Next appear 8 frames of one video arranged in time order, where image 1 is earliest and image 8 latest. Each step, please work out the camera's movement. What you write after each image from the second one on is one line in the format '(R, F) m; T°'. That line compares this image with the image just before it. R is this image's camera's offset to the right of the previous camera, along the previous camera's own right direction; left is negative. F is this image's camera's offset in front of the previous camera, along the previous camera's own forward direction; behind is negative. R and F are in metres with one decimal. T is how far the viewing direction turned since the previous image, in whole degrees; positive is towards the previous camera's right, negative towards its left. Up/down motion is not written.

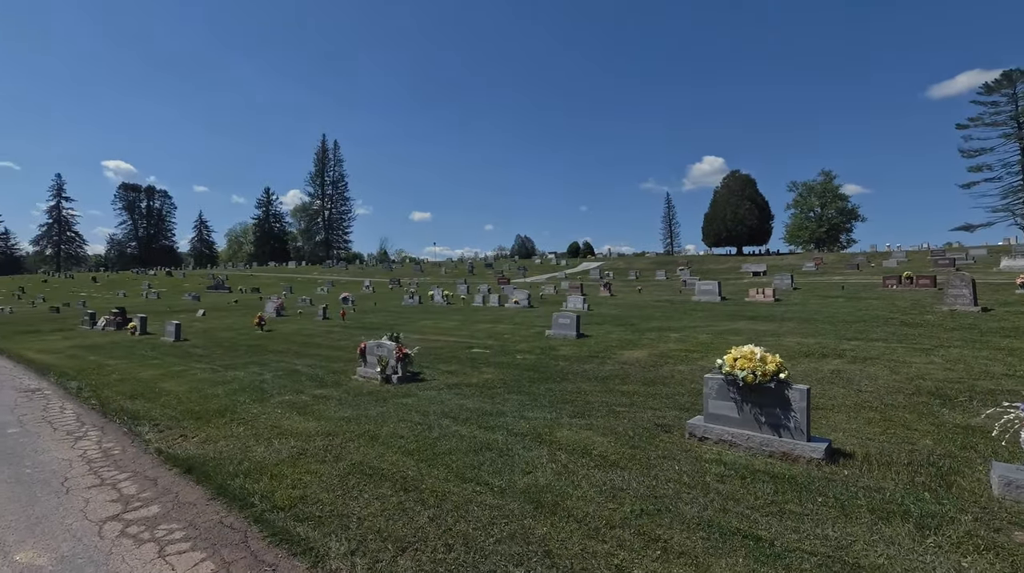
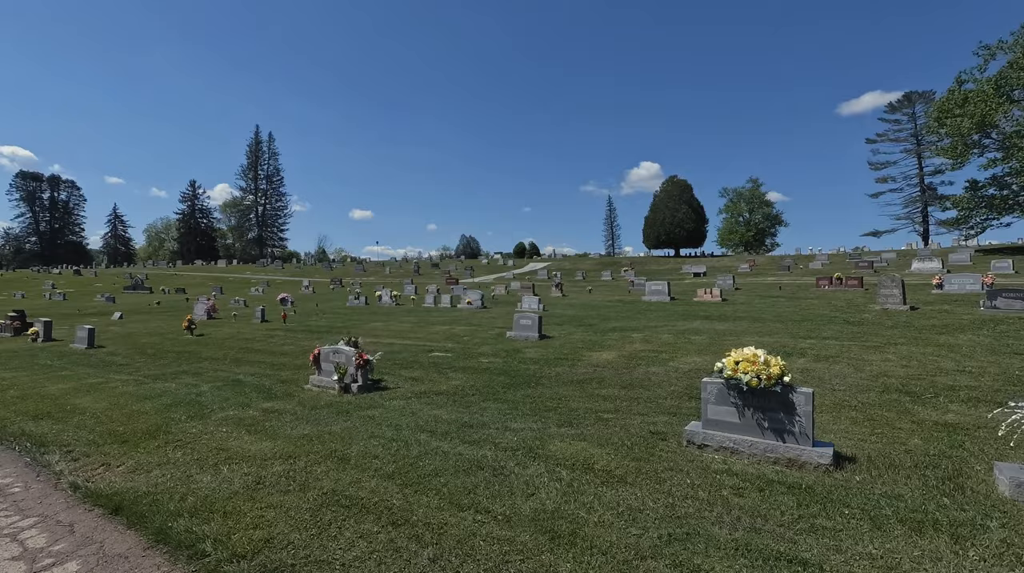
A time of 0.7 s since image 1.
(-0.6, +0.7) m; +7°
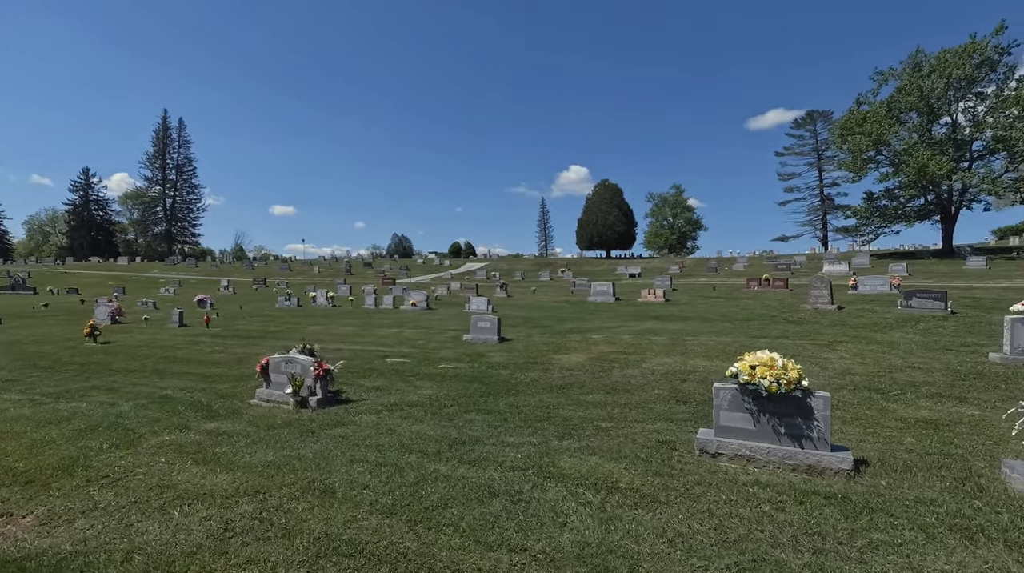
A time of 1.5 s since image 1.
(-1.0, +0.7) m; +8°
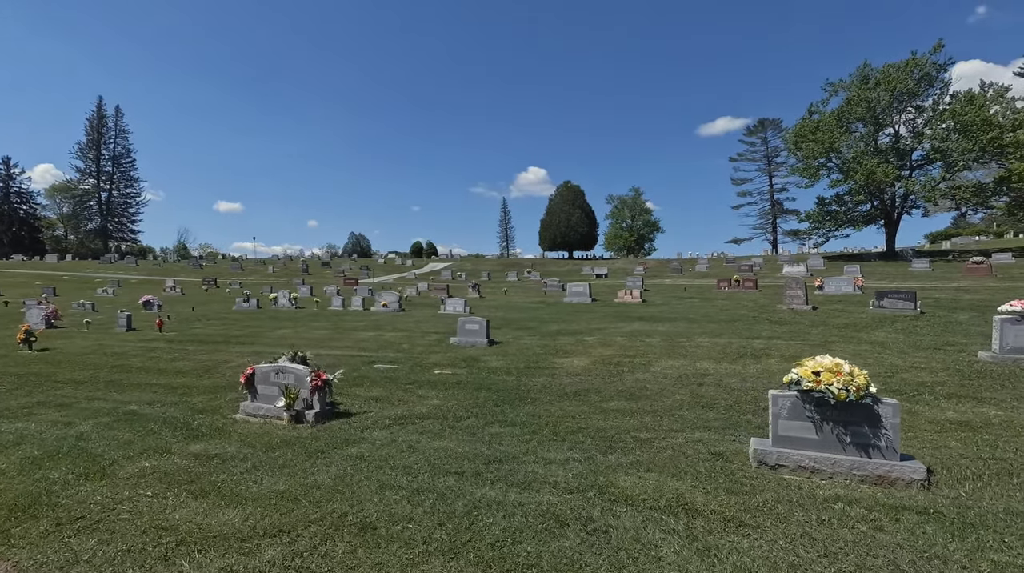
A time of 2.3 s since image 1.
(-1.1, +0.7) m; +5°
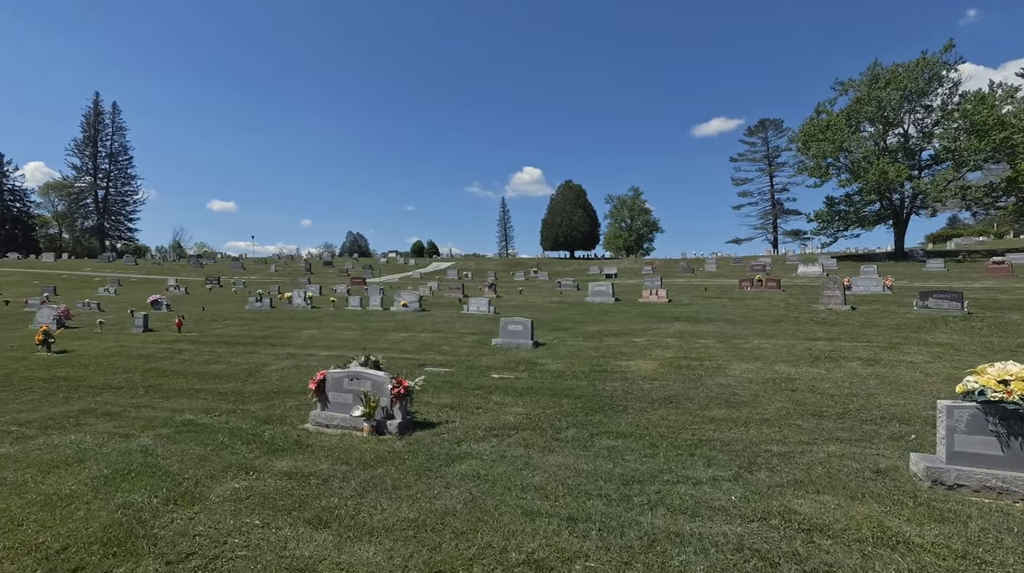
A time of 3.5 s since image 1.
(-1.7, +0.7) m; +1°
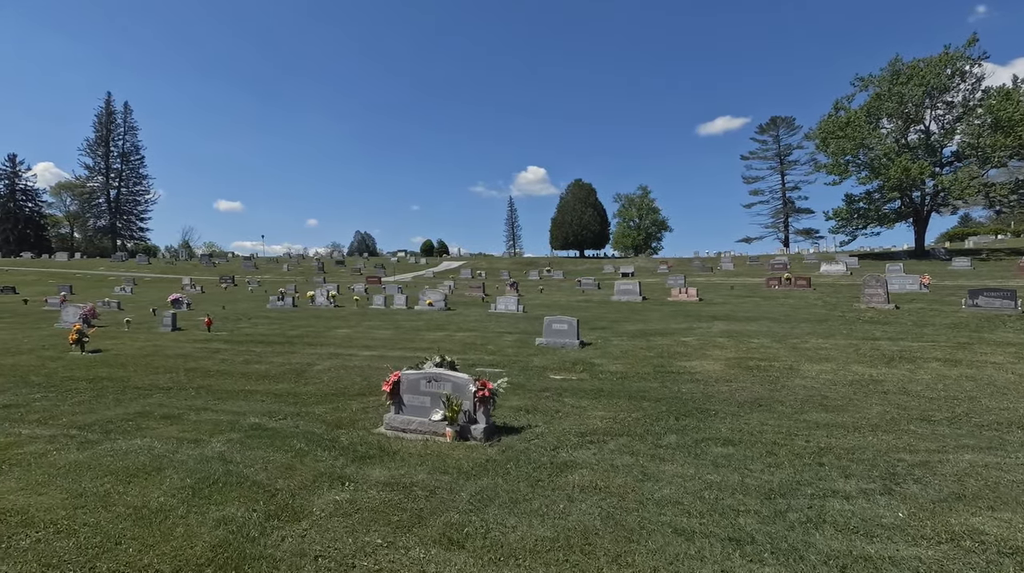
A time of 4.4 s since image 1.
(-1.3, +0.5) m; 0°
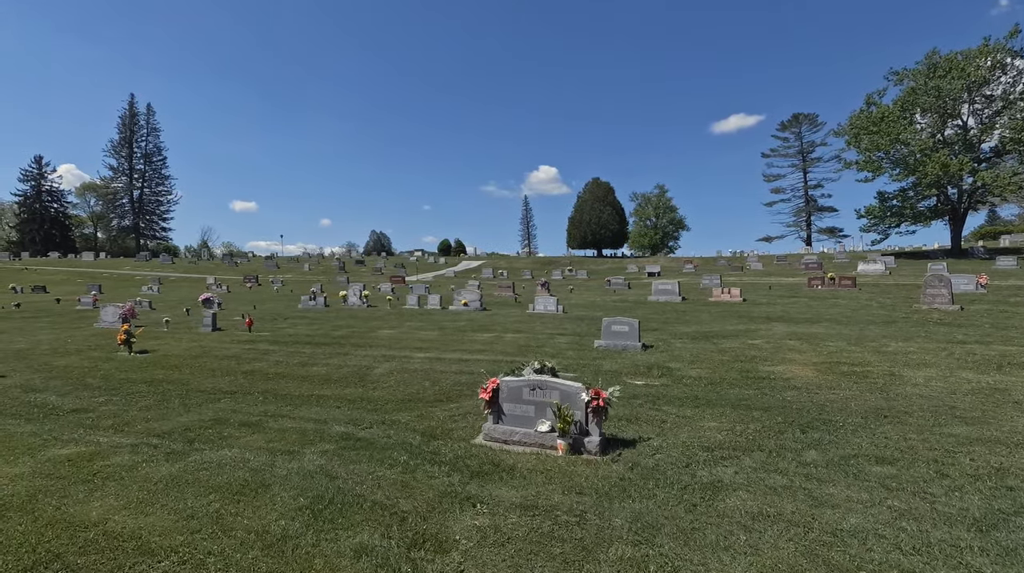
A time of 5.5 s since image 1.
(-1.5, +0.6) m; -1°
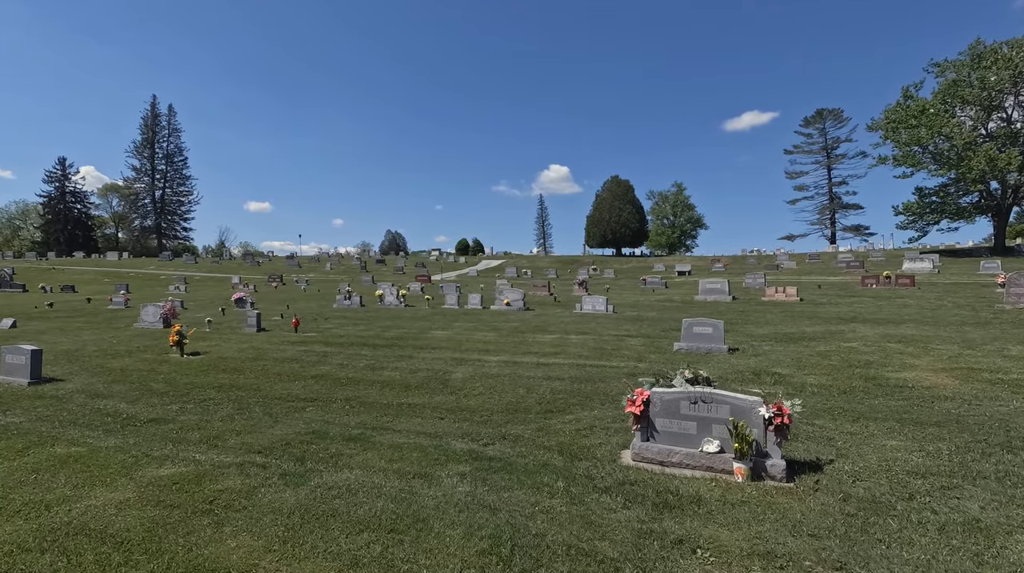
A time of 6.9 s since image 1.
(-1.9, +0.9) m; -1°
